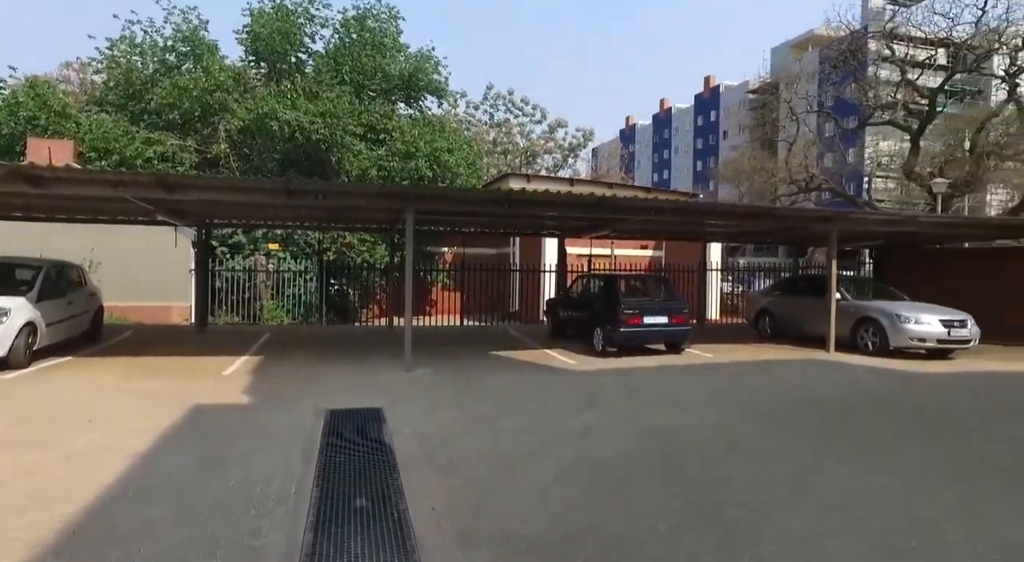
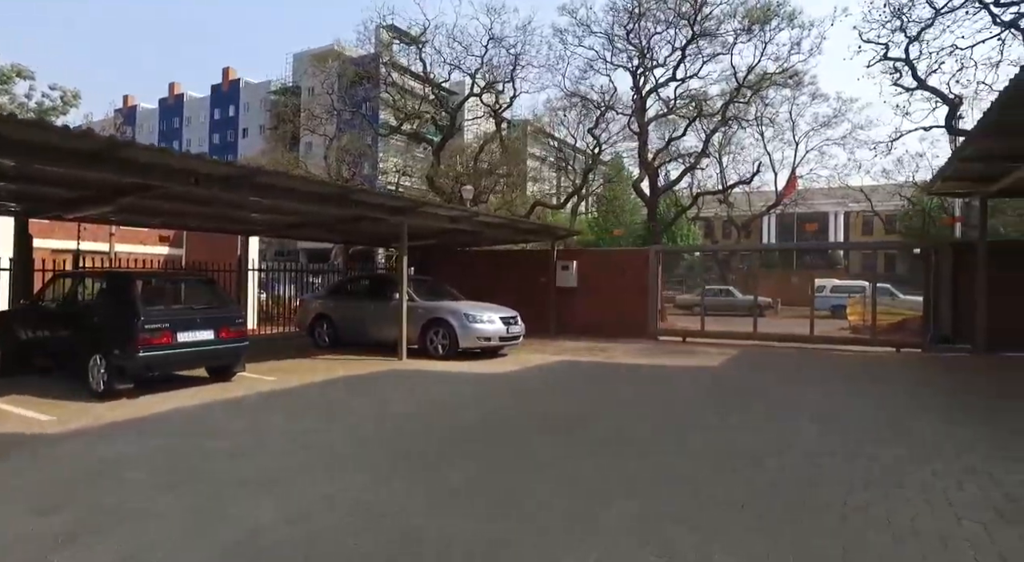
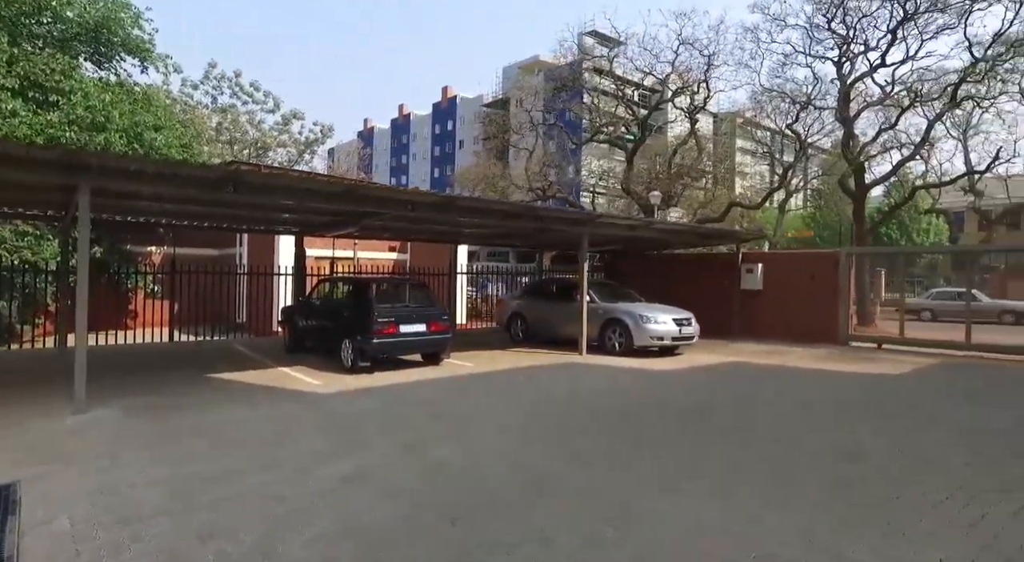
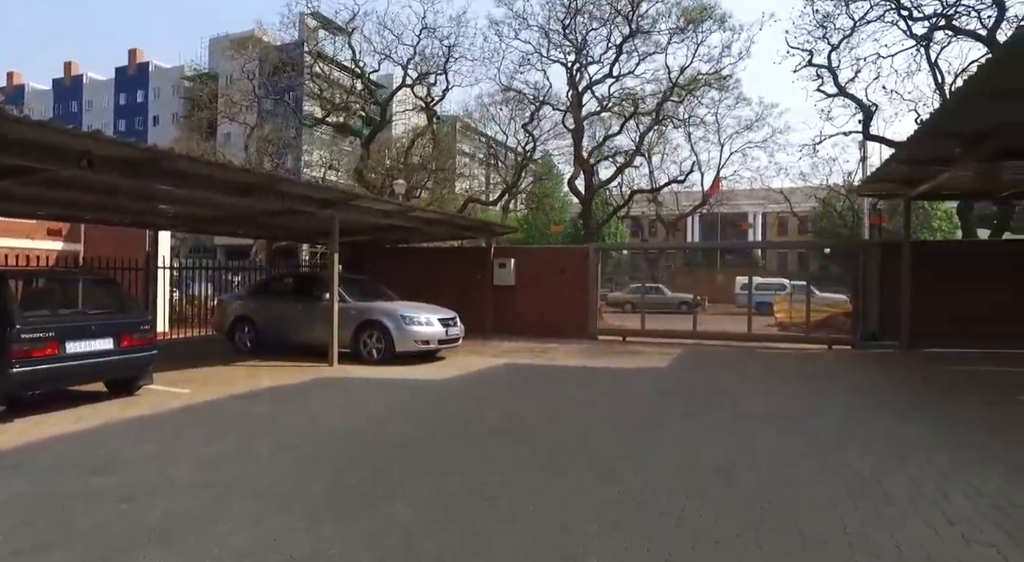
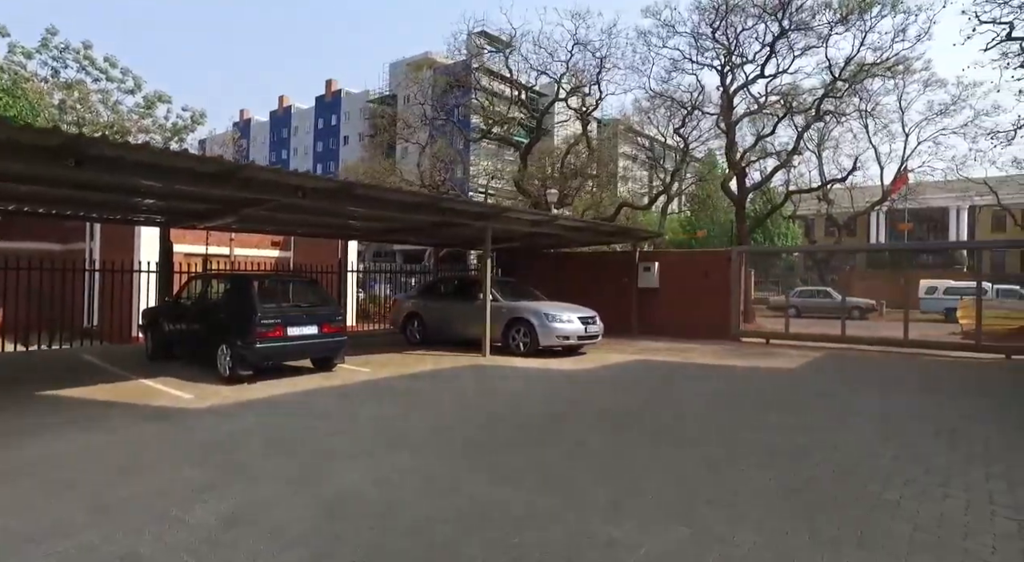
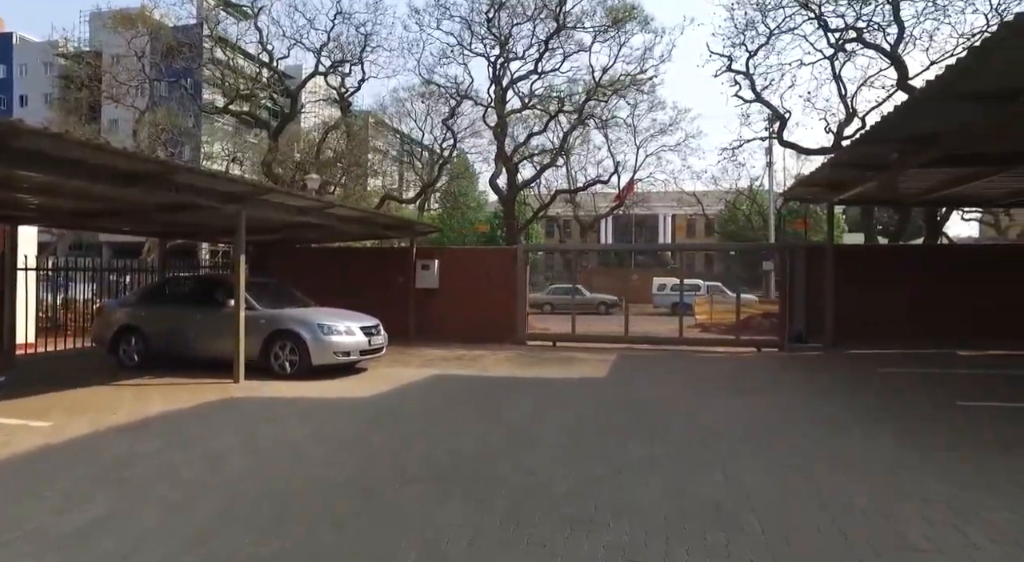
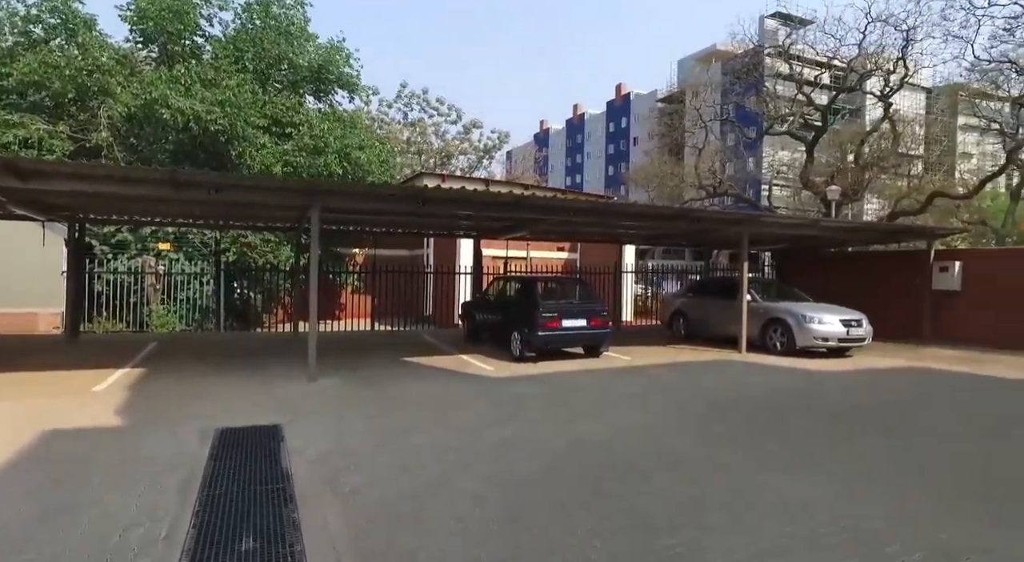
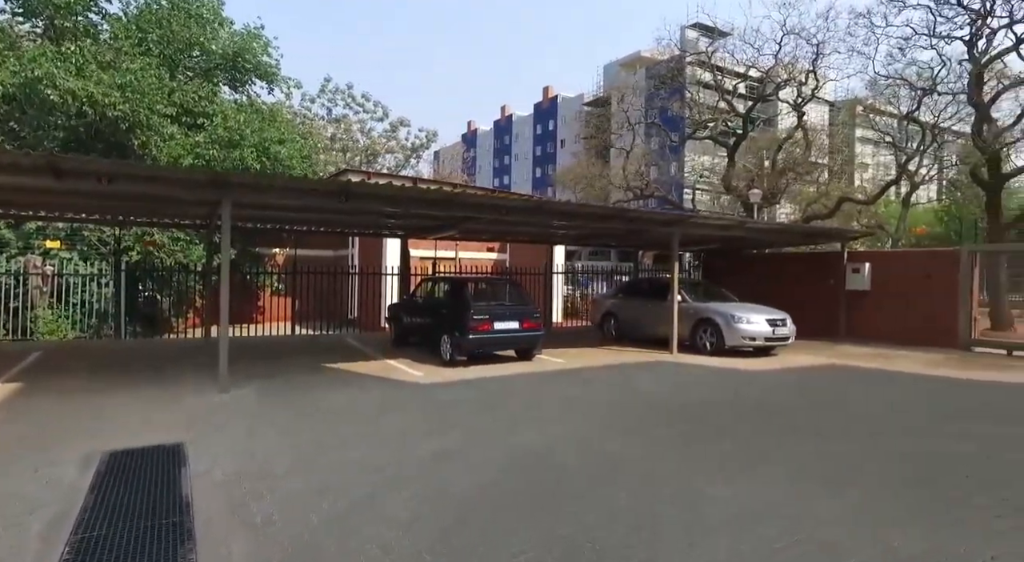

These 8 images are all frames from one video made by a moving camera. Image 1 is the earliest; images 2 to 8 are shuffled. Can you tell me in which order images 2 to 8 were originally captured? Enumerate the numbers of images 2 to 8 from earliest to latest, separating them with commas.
7, 8, 3, 5, 2, 4, 6
